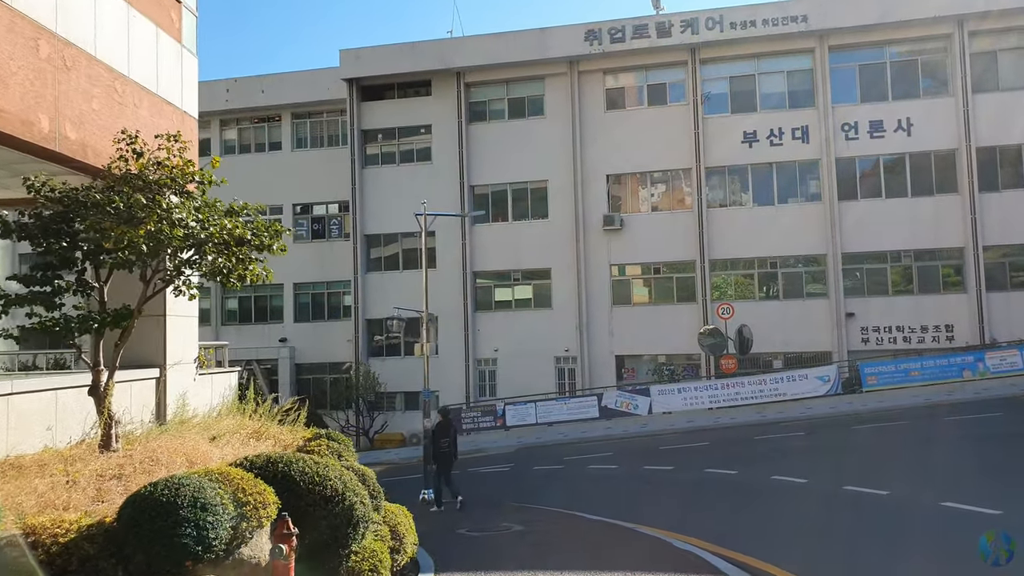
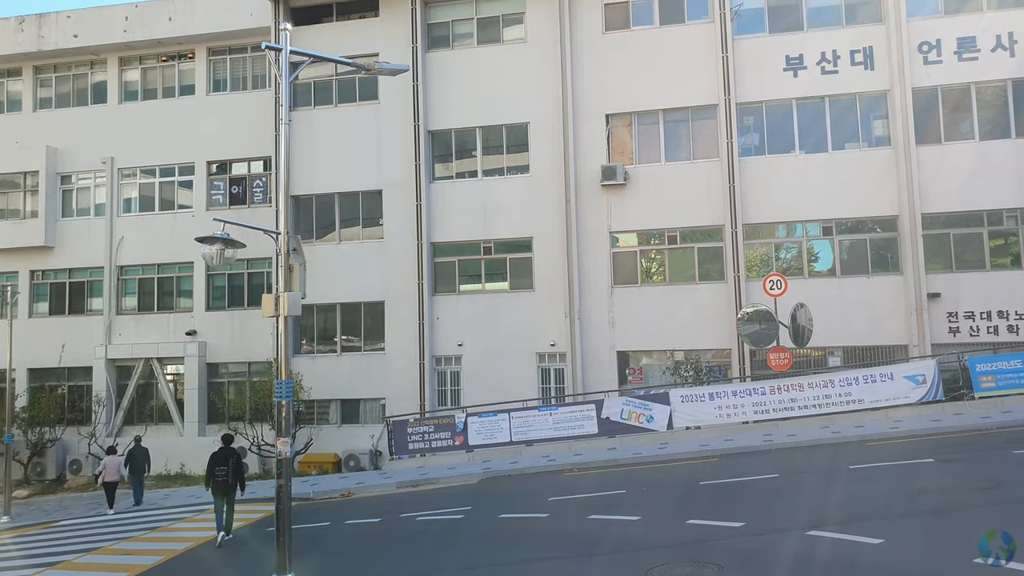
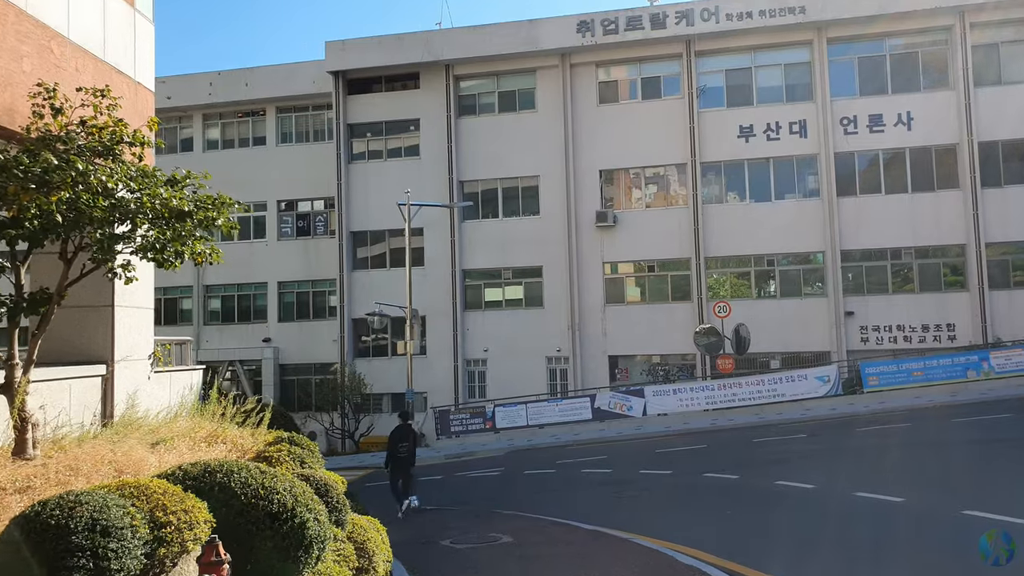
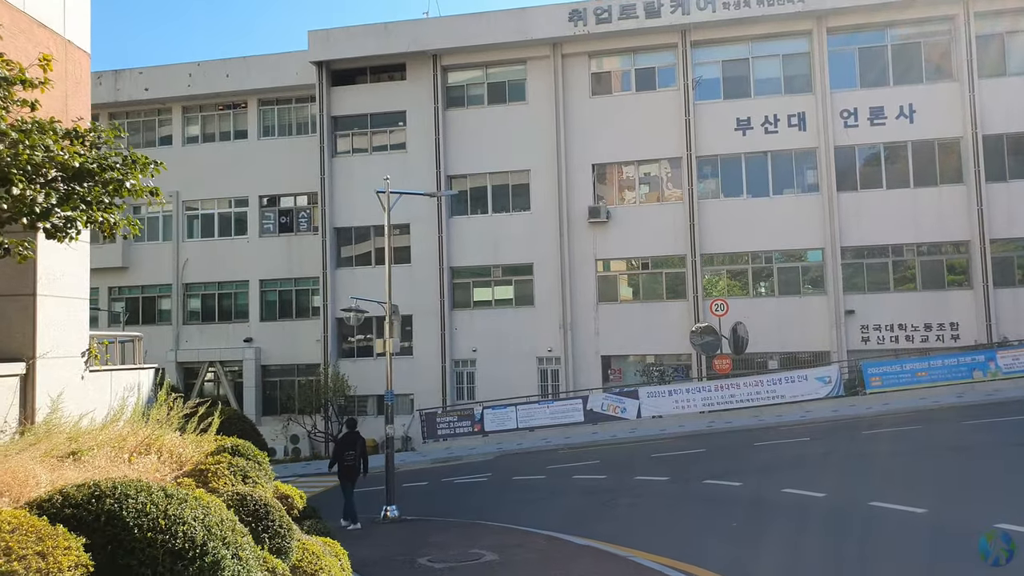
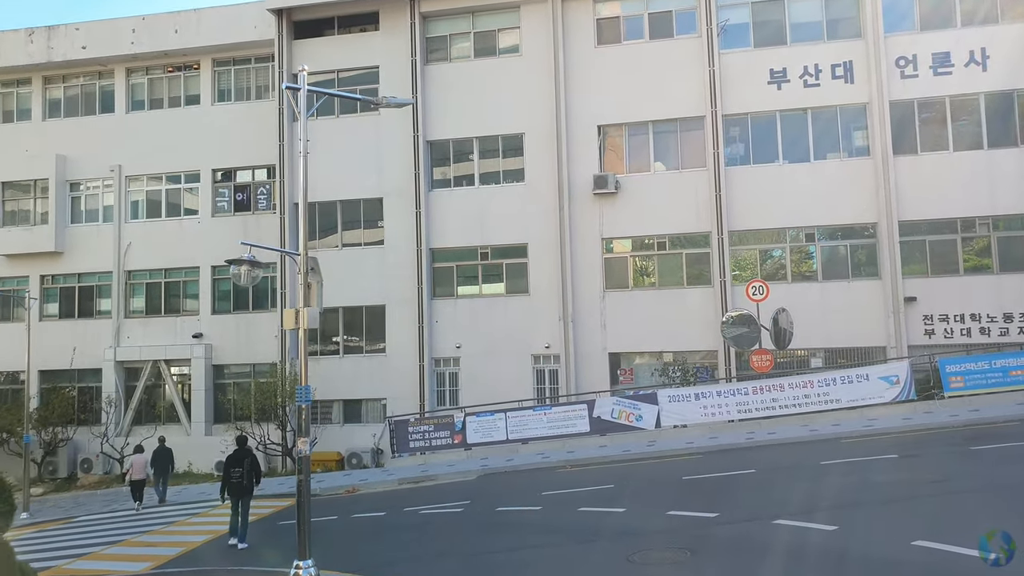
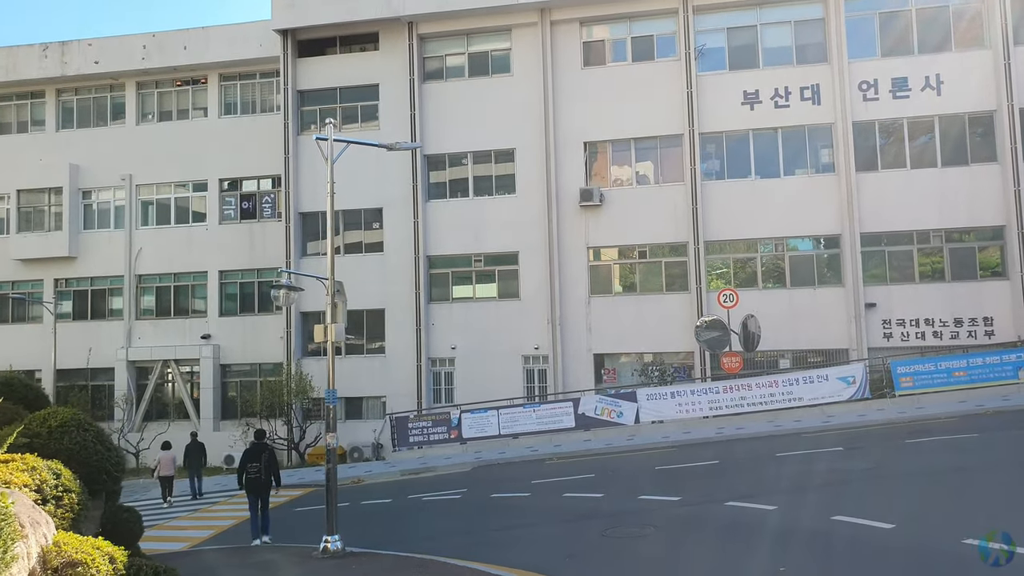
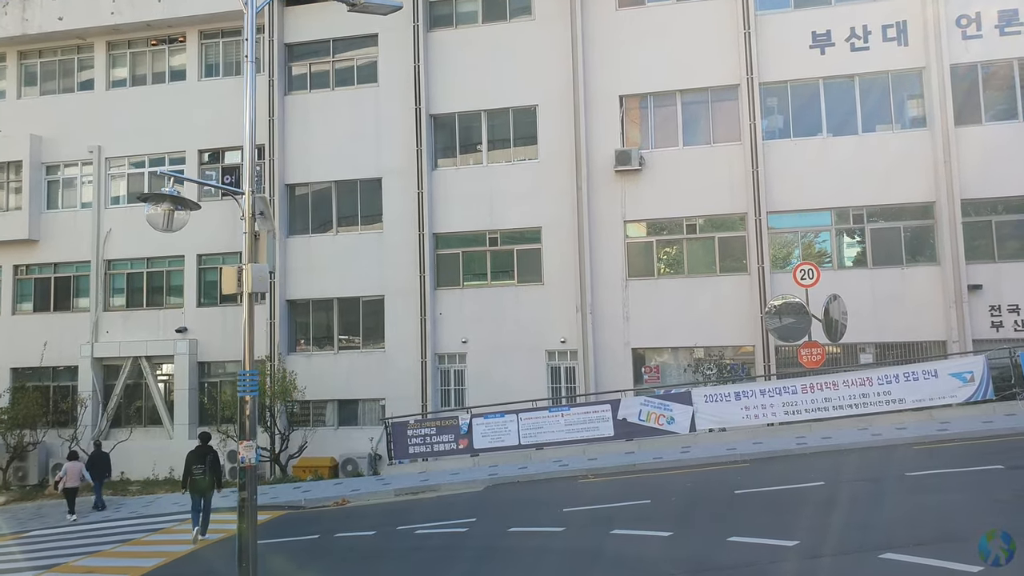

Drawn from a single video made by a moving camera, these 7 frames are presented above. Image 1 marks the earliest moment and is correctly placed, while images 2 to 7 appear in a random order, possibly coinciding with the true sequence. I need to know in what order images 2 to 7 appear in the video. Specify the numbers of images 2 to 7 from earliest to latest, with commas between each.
3, 4, 6, 5, 2, 7
